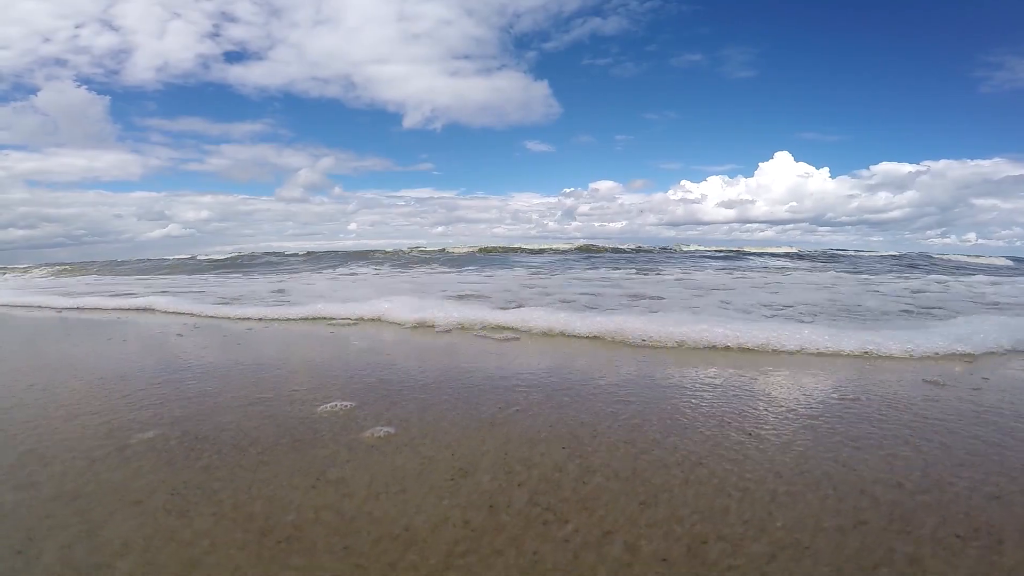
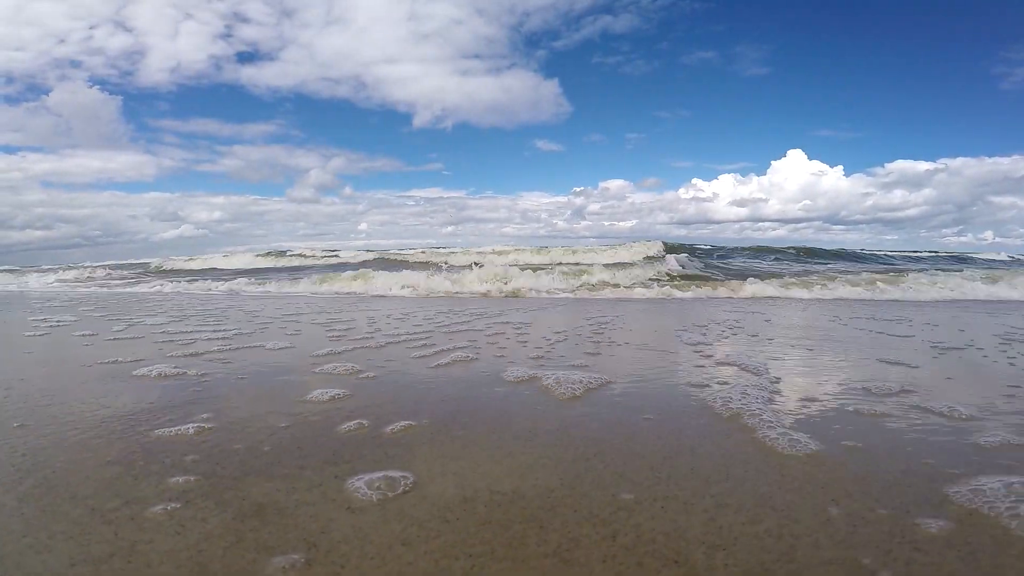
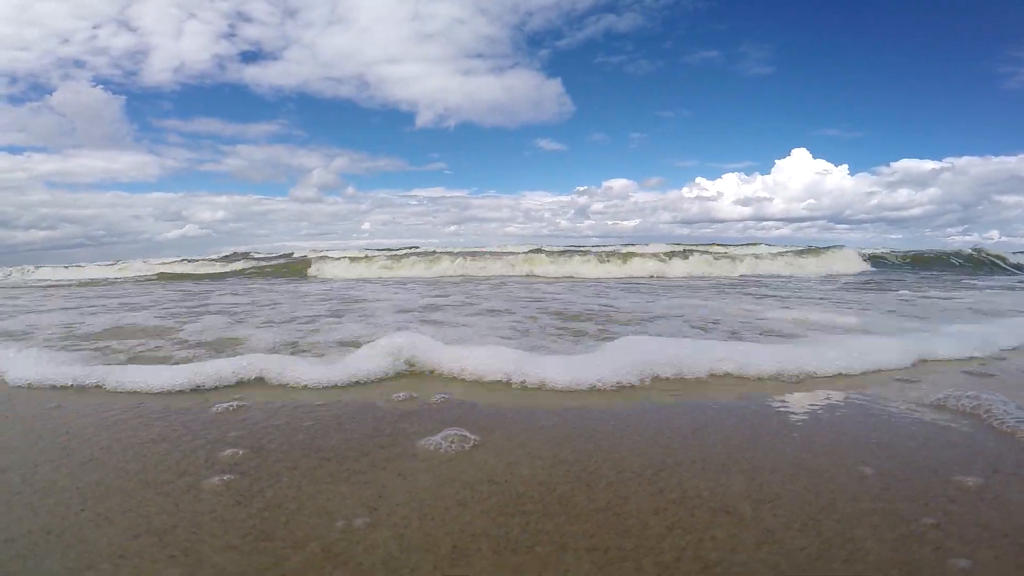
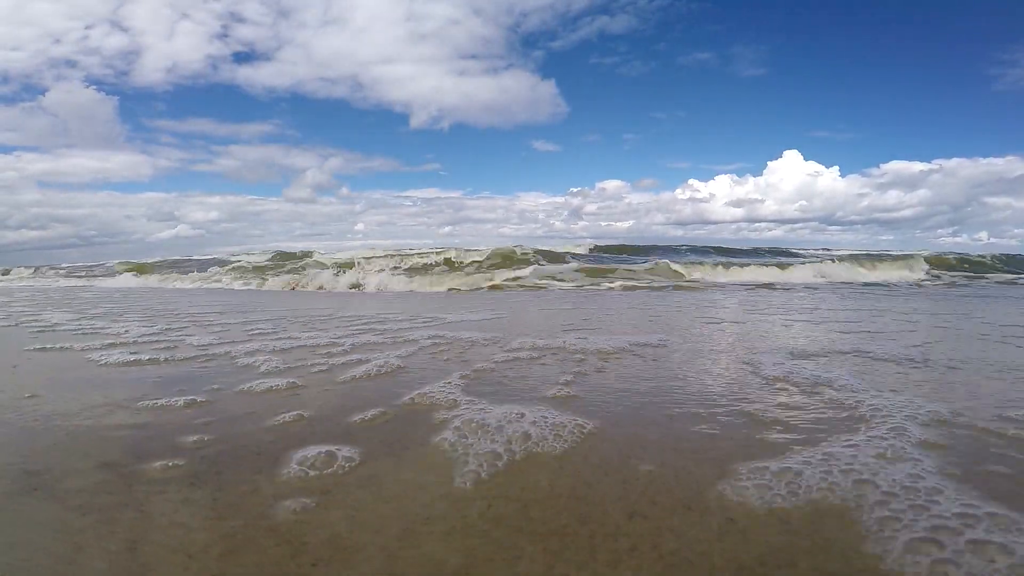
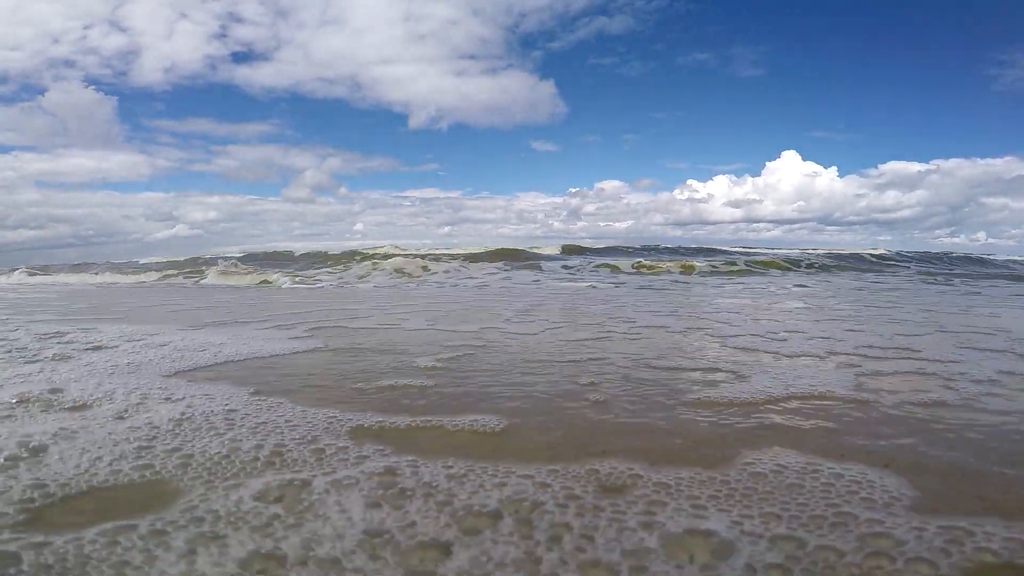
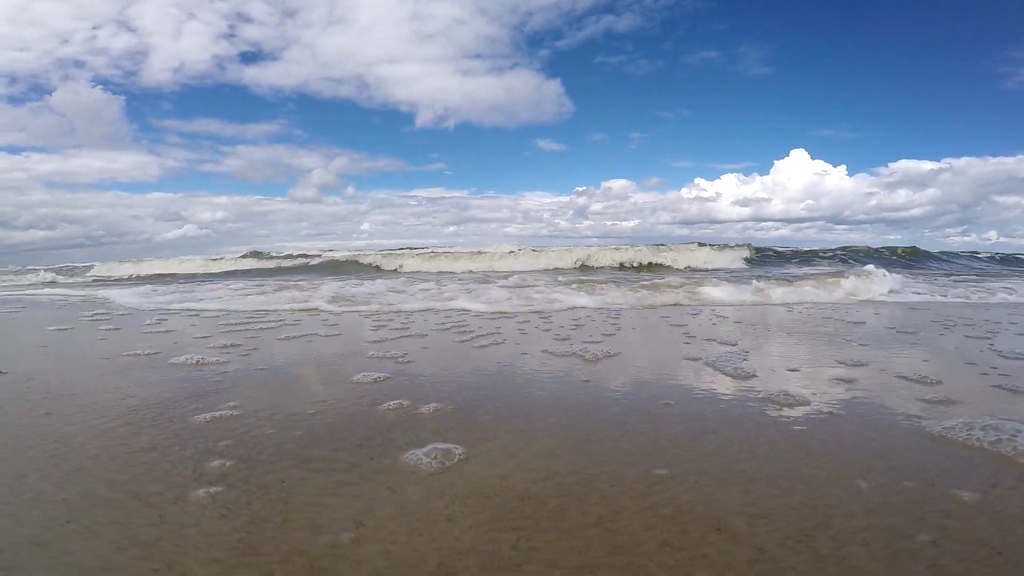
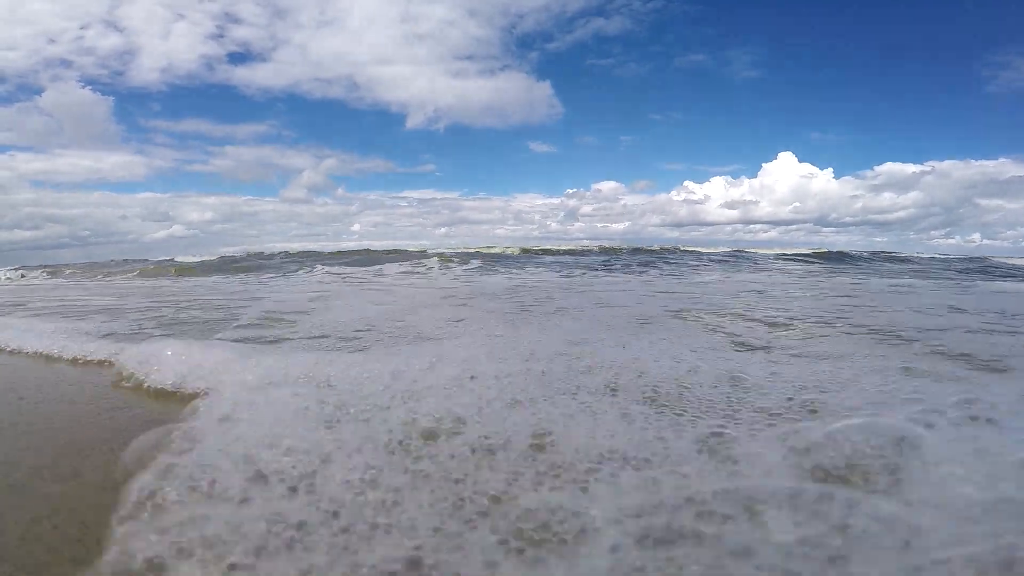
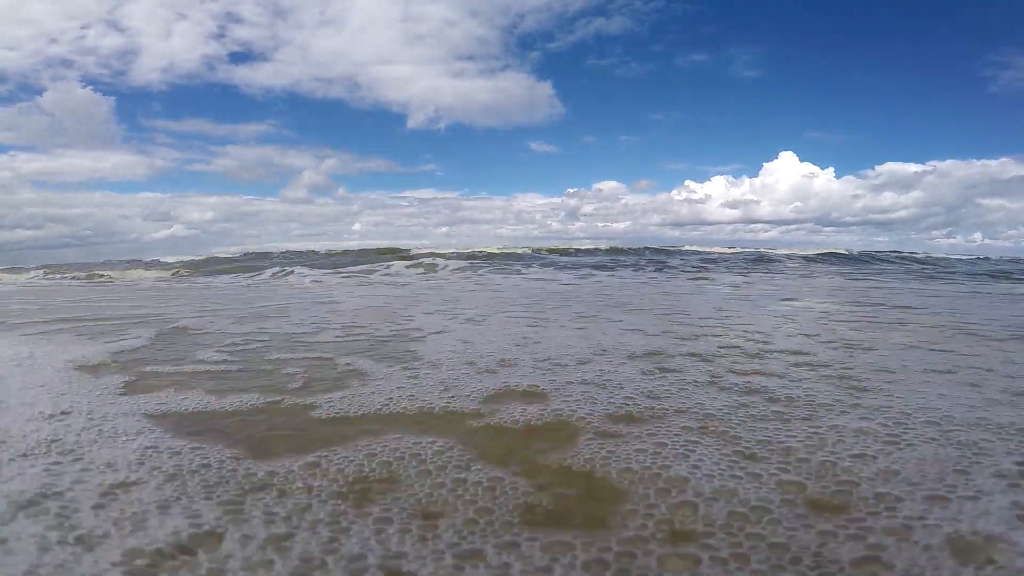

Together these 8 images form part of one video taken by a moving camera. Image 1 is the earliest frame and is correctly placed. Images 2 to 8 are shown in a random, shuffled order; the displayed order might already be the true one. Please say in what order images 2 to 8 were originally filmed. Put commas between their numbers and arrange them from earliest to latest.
7, 8, 5, 4, 2, 6, 3
